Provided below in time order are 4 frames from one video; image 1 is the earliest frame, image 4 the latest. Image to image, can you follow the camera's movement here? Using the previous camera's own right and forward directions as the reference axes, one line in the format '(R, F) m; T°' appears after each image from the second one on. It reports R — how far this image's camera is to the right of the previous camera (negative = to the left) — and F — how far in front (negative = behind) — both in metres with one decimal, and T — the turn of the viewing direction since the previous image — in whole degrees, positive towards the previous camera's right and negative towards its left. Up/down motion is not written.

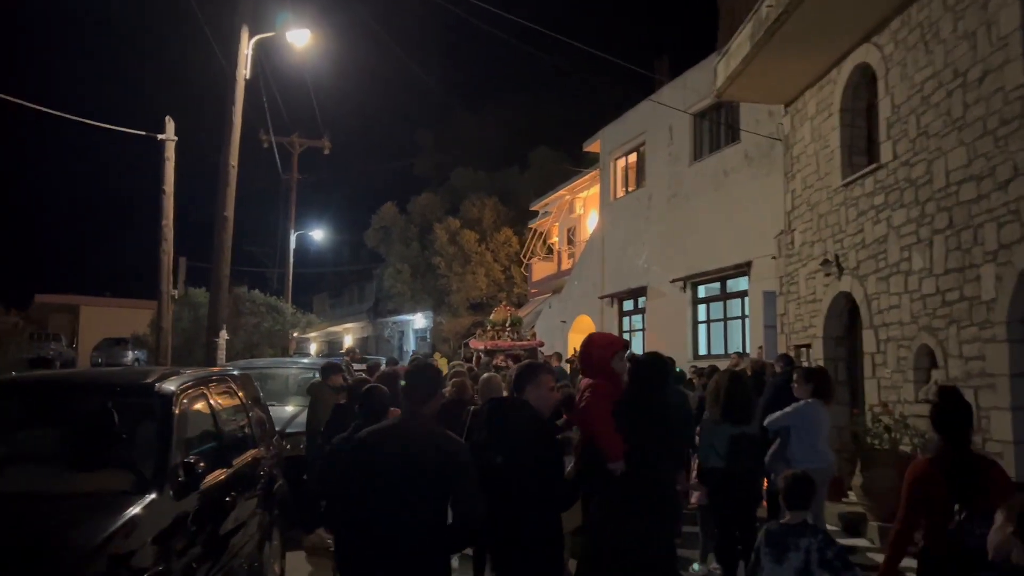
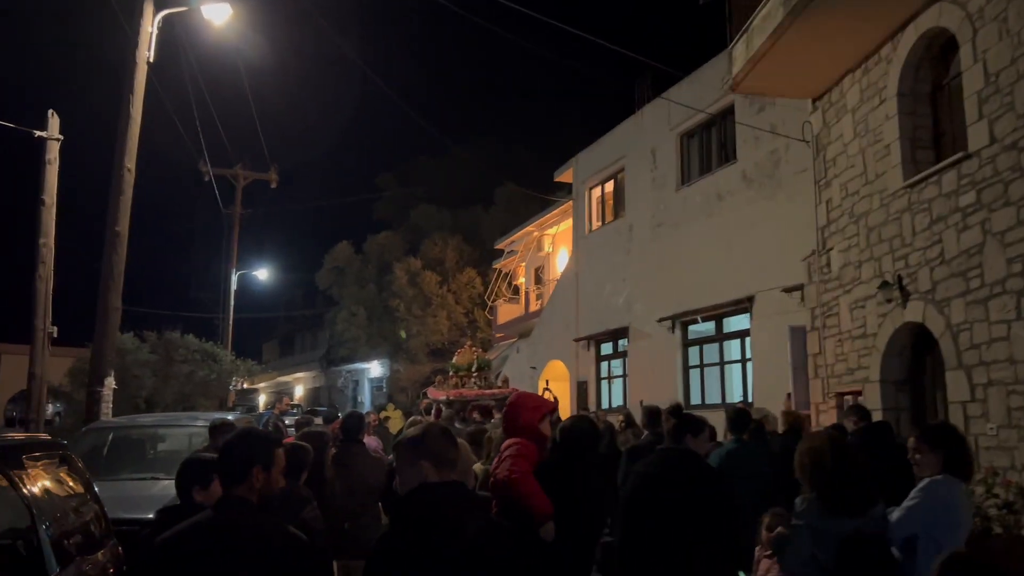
(-0.1, +2.5) m; +3°
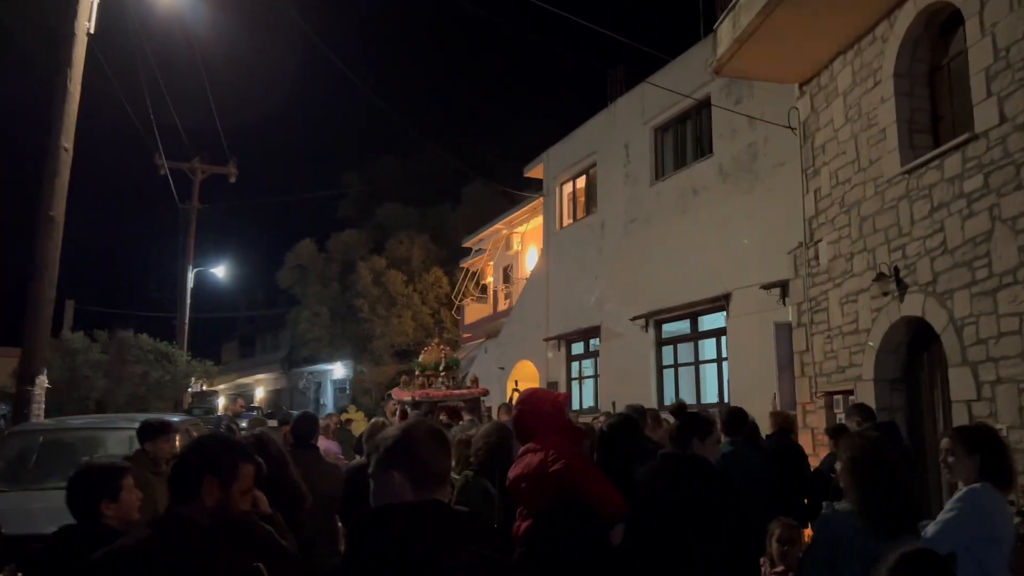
(-0.1, +0.6) m; +2°
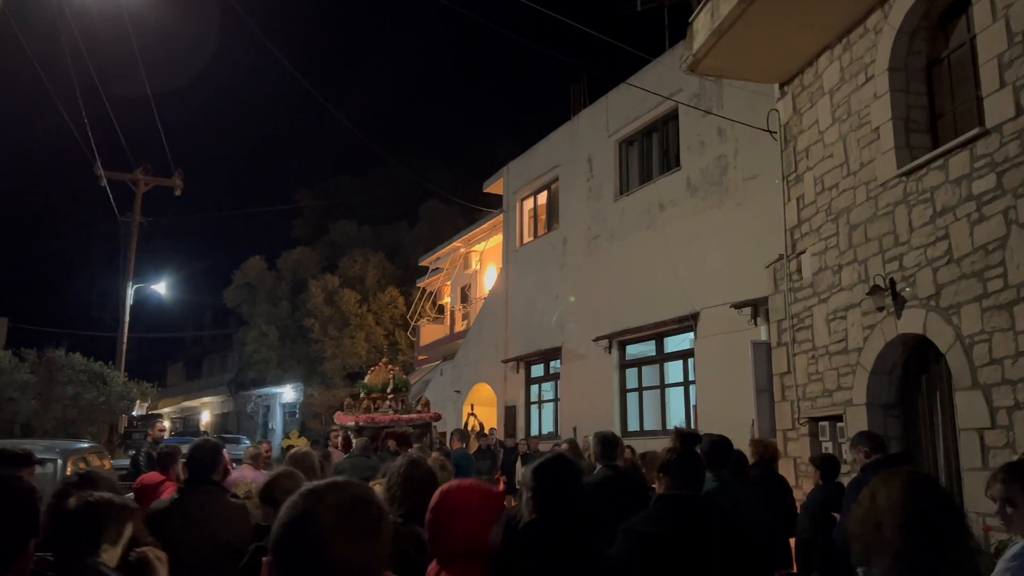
(0.0, +0.9) m; +3°
